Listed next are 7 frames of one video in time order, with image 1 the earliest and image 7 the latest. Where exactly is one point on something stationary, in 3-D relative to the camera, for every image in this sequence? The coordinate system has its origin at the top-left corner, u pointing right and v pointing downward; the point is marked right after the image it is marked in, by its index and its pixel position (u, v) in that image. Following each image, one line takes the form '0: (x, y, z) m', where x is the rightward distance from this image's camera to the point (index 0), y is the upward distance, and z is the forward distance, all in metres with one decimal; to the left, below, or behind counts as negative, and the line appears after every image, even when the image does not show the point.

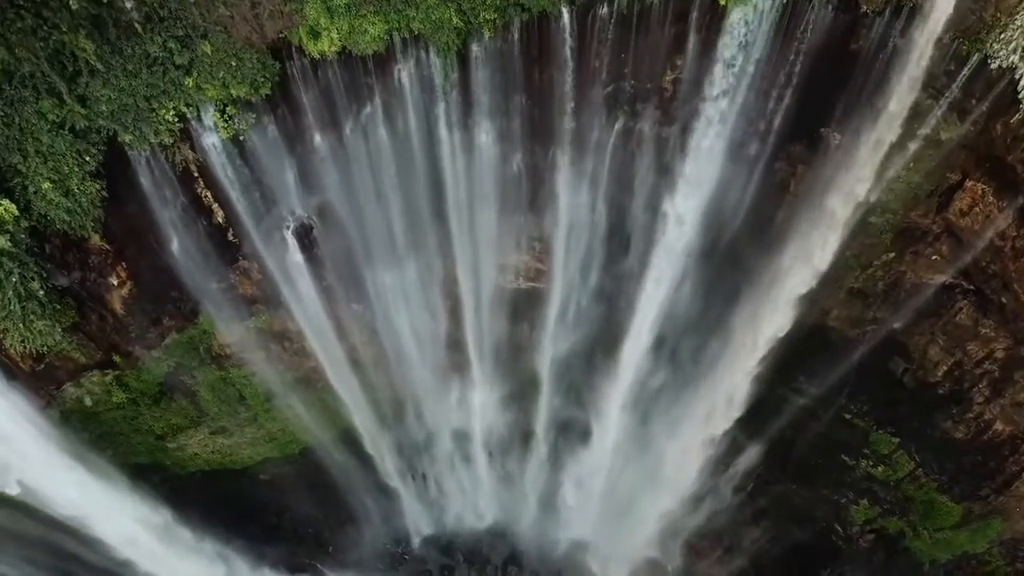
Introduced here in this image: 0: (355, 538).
0: (-2.8, -4.6, +13.1) m
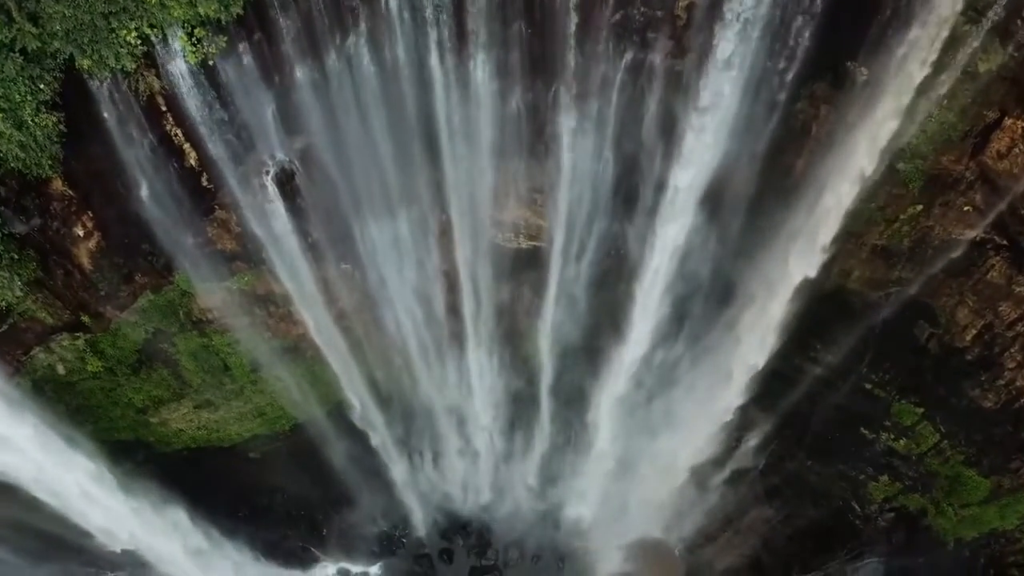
0: (-2.8, -4.0, +12.5) m
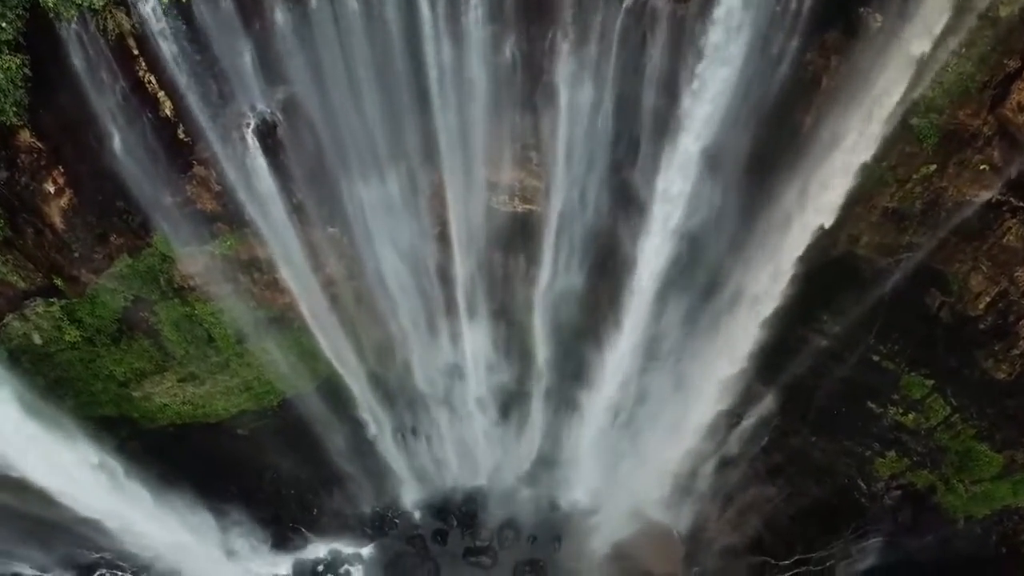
0: (-2.9, -3.6, +12.2) m
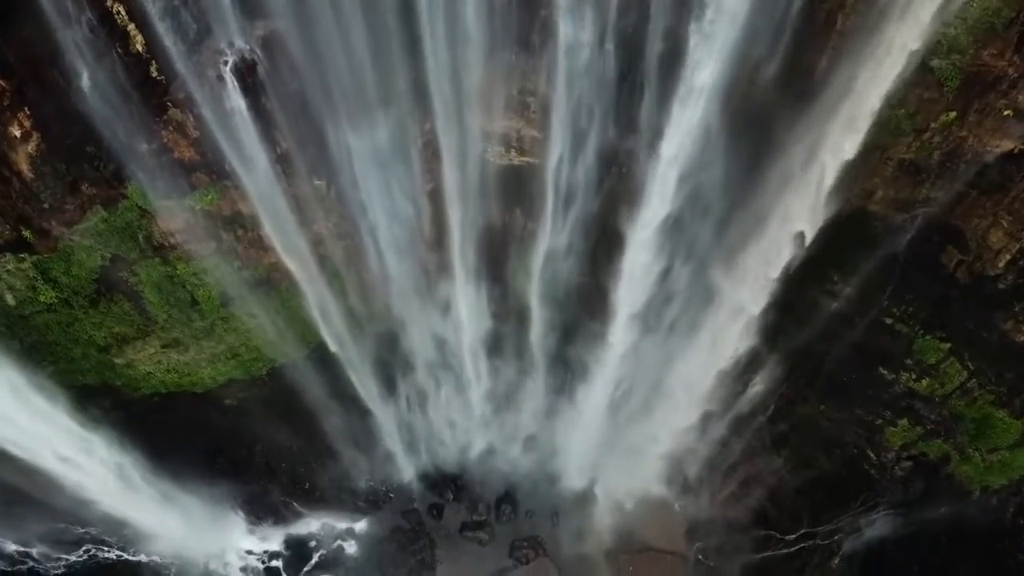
0: (-2.9, -3.0, +11.8) m
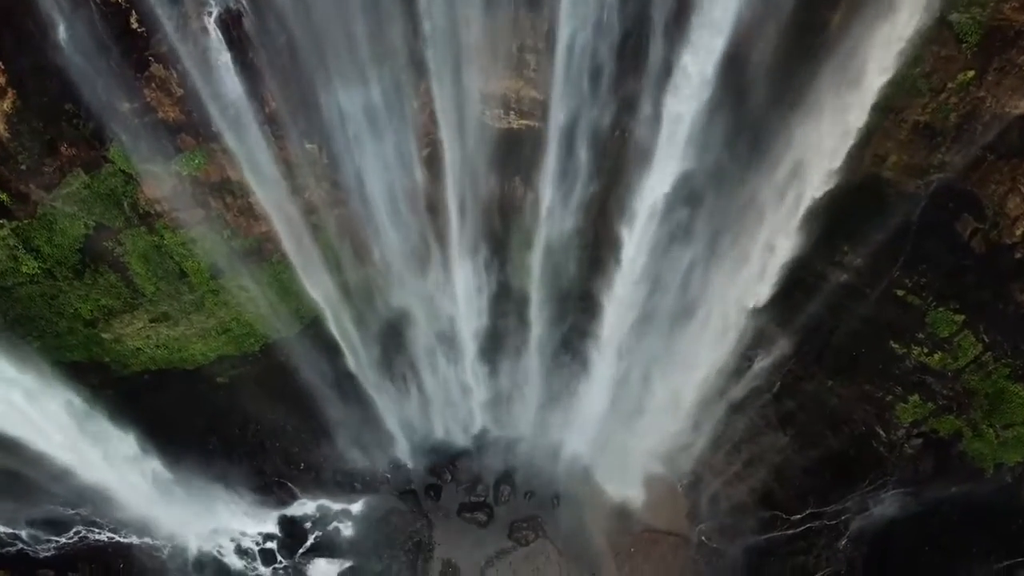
0: (-2.9, -2.6, +11.5) m
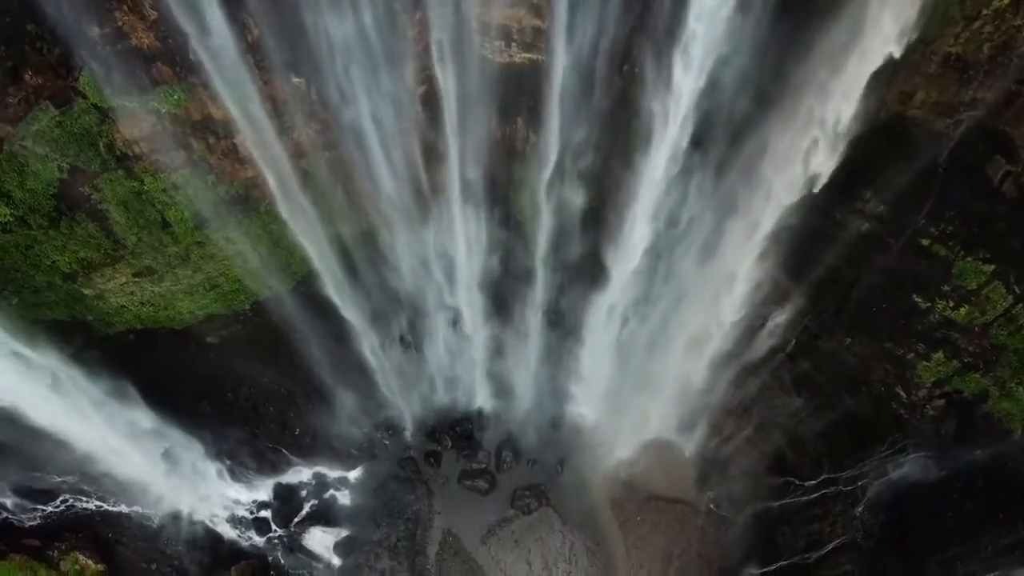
0: (-2.9, -2.0, +11.1) m
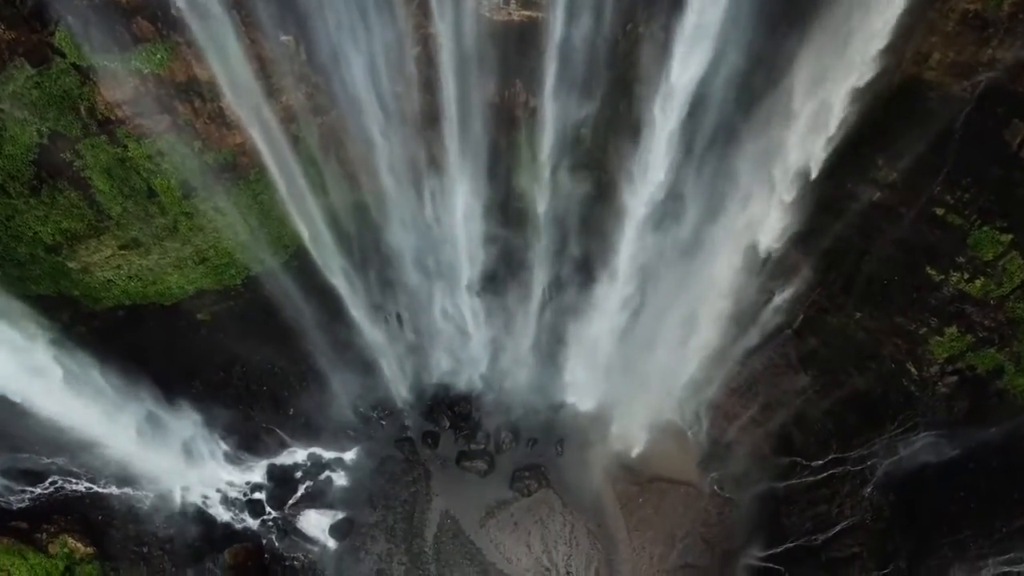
0: (-2.9, -1.6, +10.8) m
